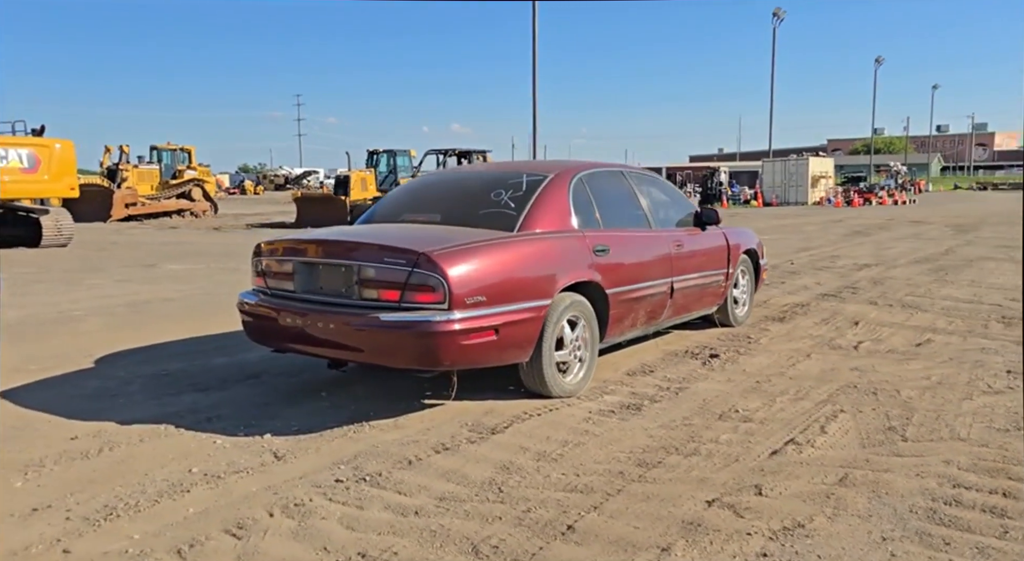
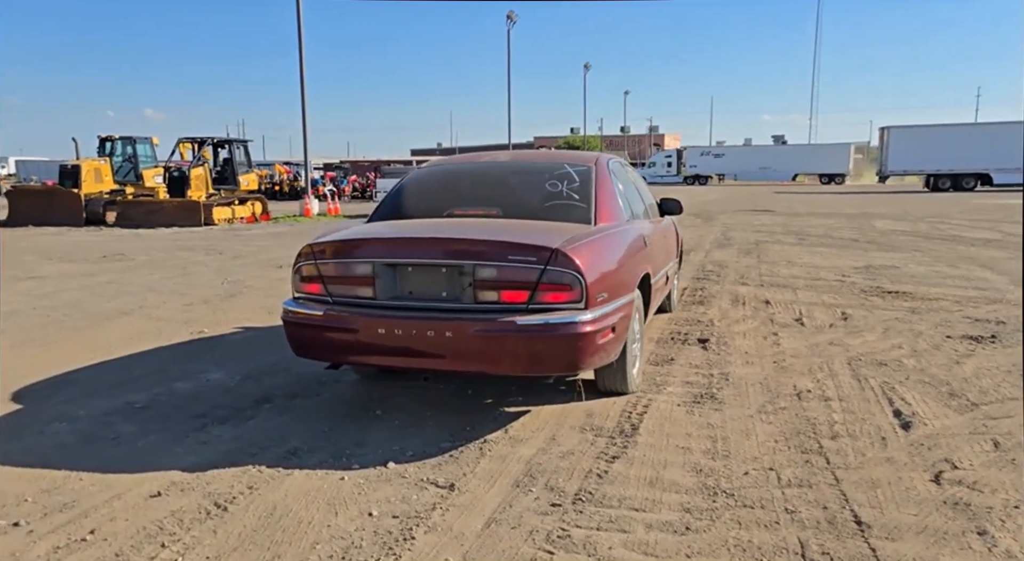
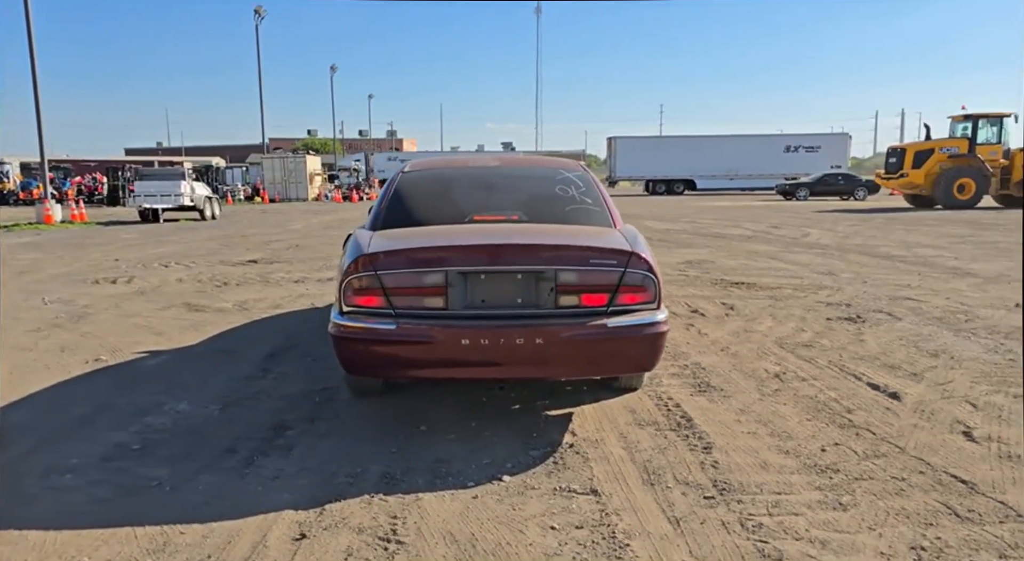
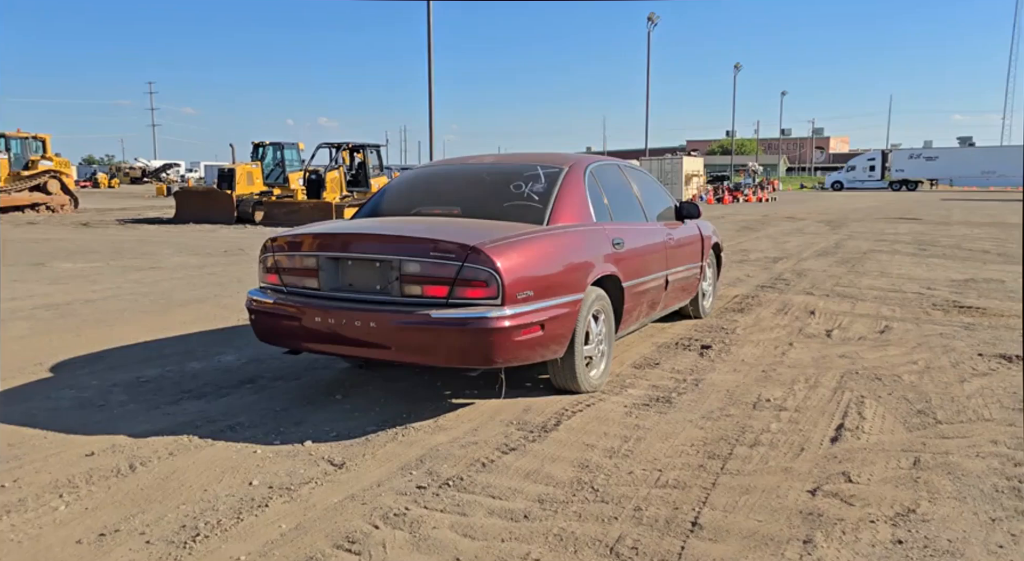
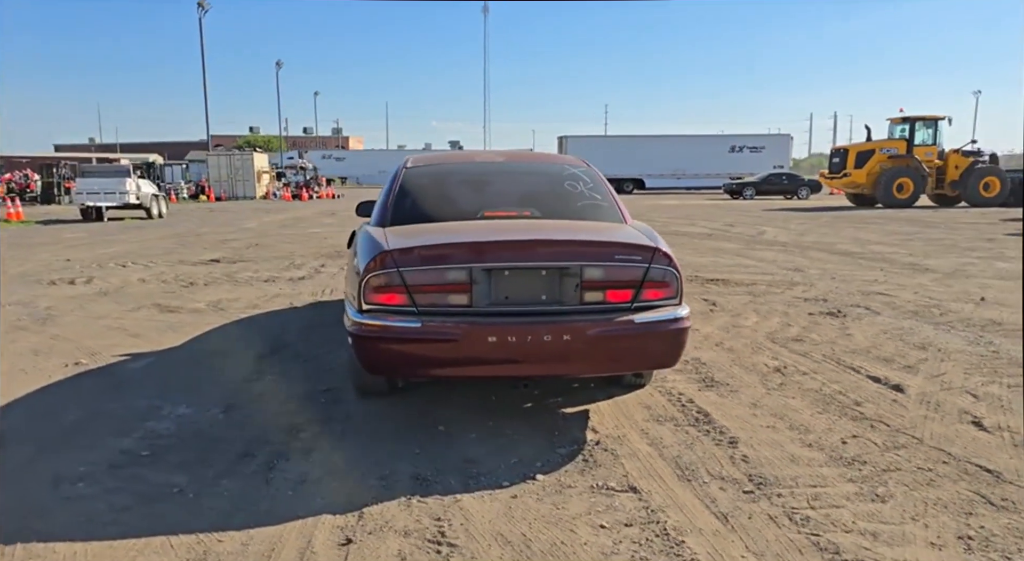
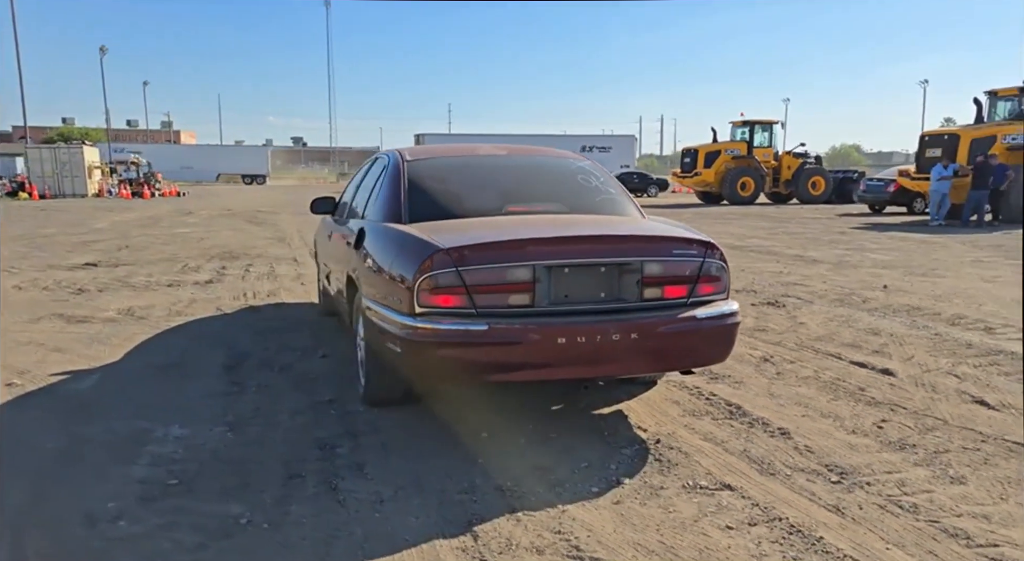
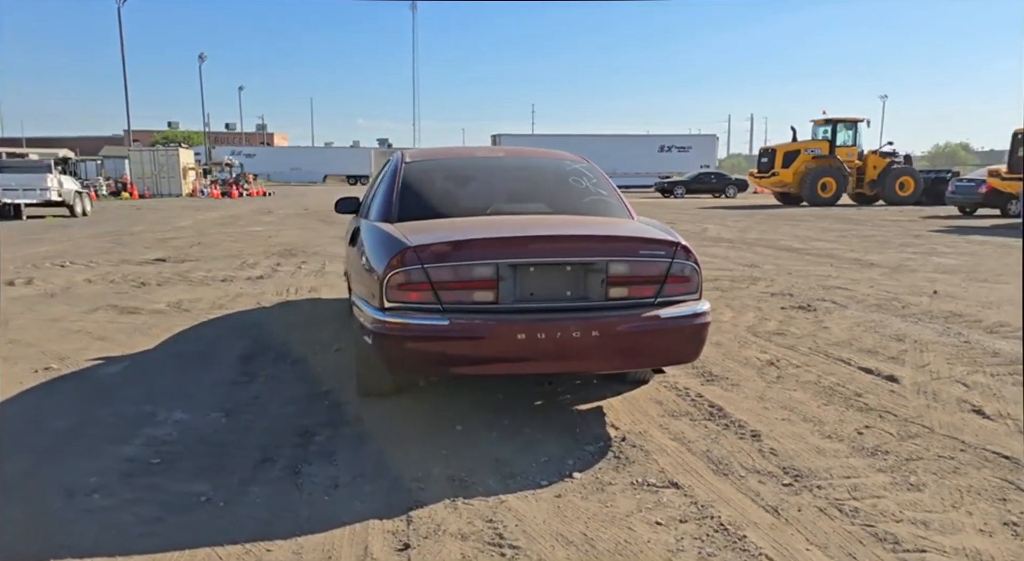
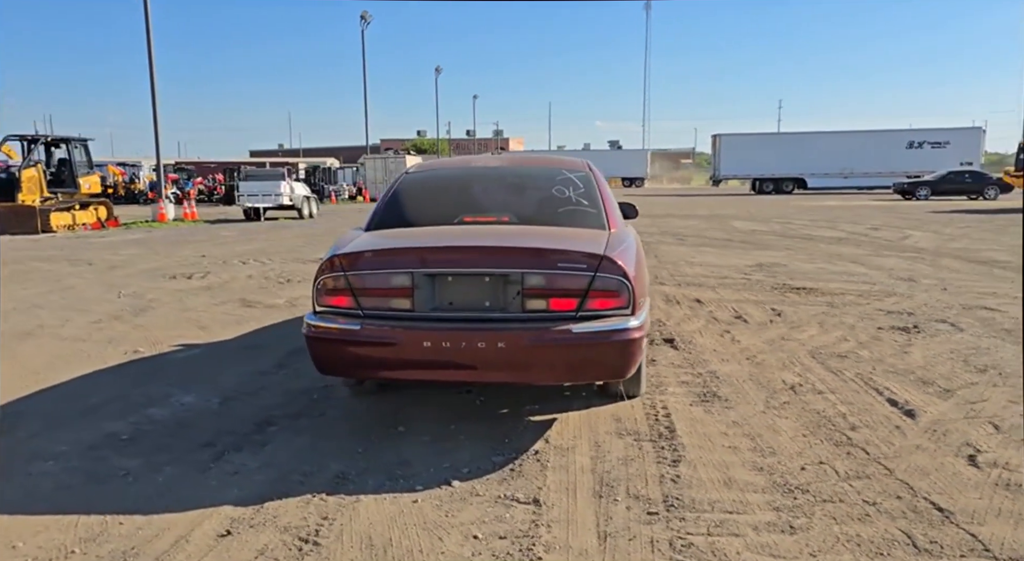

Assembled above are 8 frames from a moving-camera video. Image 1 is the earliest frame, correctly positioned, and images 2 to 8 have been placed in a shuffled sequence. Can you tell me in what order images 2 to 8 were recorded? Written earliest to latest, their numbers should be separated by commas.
4, 2, 8, 3, 5, 7, 6
